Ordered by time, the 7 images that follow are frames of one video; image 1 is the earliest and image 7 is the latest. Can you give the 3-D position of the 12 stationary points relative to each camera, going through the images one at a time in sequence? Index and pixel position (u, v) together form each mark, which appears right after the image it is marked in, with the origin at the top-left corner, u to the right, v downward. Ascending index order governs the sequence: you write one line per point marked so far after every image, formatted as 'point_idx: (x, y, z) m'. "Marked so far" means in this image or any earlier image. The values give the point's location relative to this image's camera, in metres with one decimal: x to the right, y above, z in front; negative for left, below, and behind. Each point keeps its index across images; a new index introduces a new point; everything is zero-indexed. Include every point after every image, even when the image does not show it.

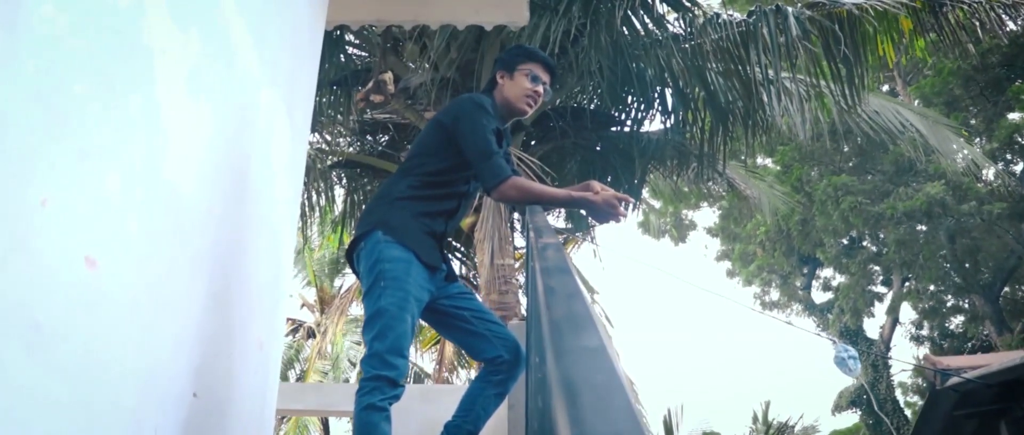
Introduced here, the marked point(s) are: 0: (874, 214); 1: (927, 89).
0: (+5.2, 0.0, +14.9) m
1: (+5.8, +1.8, +14.6) m
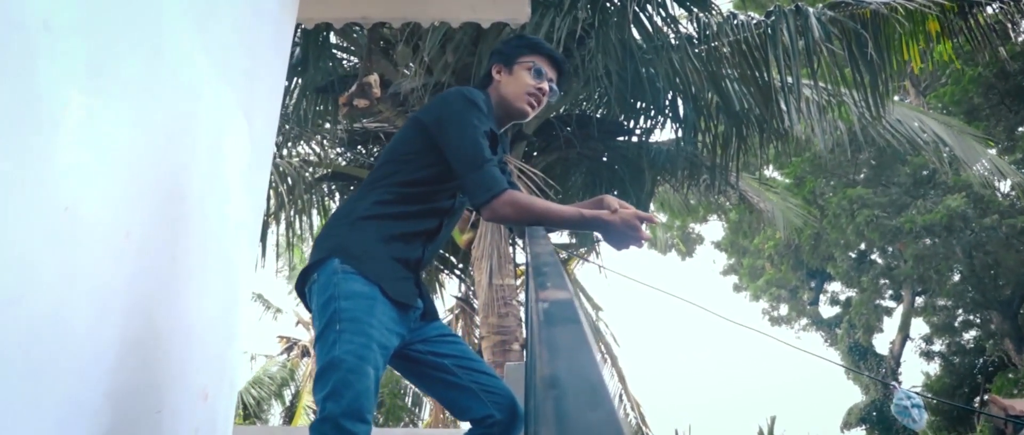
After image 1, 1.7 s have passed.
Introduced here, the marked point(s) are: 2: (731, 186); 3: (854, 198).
0: (+5.3, -0.2, +14.4) m
1: (+5.9, +1.6, +14.1) m
2: (+2.1, +0.3, +9.9) m
3: (+4.8, +0.3, +14.6) m
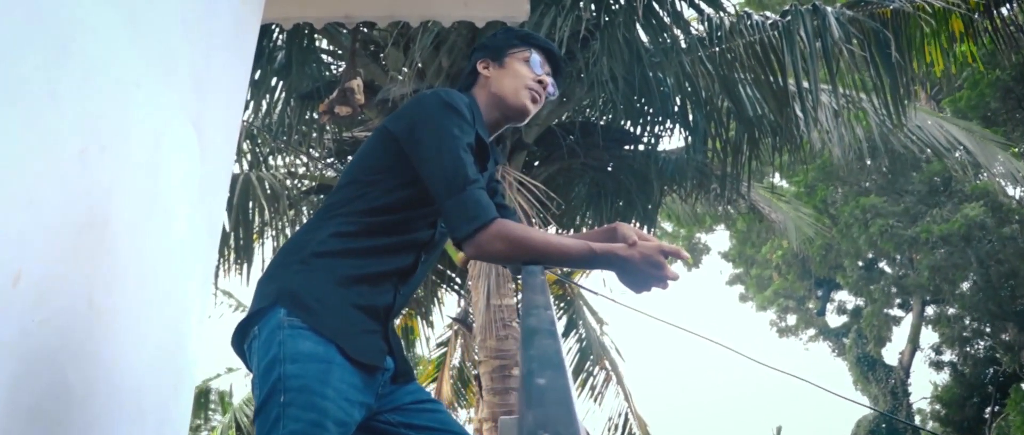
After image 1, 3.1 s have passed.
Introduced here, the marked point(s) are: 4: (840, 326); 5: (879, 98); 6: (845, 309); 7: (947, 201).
0: (+5.3, -0.3, +13.9) m
1: (+5.9, +1.5, +13.6) m
2: (+2.1, +0.2, +9.4) m
3: (+4.8, +0.1, +14.1) m
4: (+5.6, -1.8, +18.0) m
5: (+2.6, +0.9, +7.5) m
6: (+5.7, -1.5, +18.0) m
7: (+5.9, +0.2, +14.1) m
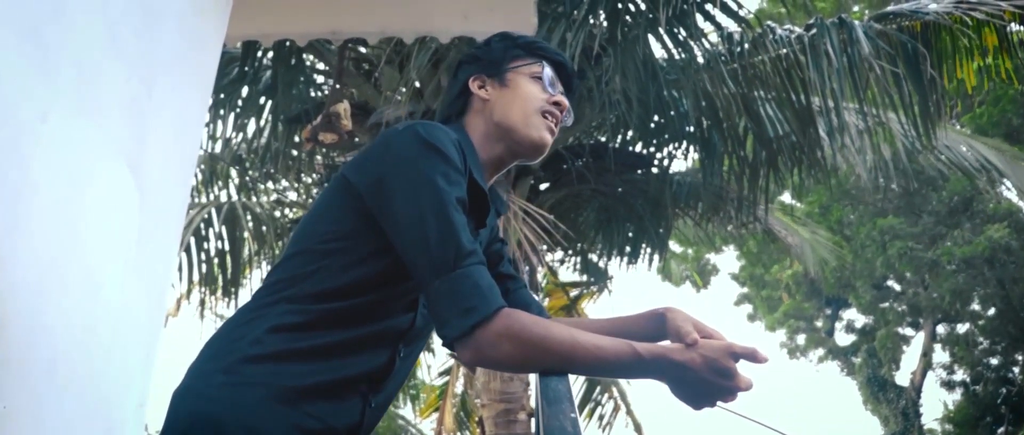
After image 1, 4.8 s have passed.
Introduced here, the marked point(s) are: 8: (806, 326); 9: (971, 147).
0: (+5.3, -0.5, +13.4) m
1: (+5.9, +1.2, +13.2) m
2: (+2.1, 0.0, +8.9) m
3: (+4.9, -0.1, +13.6) m
4: (+5.6, -2.2, +17.5) m
5: (+2.7, +0.7, +7.0) m
6: (+5.7, -1.9, +17.4) m
7: (+5.9, -0.1, +13.6) m
8: (+5.0, -1.9, +17.9) m
9: (+3.7, +0.6, +8.4) m
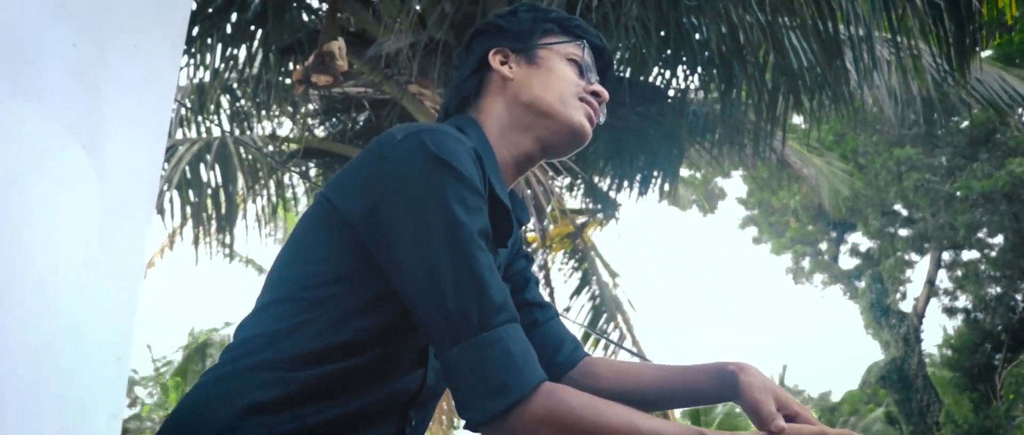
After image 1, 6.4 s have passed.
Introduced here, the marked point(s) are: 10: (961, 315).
0: (+5.4, +0.3, +13.1) m
1: (+6.0, +2.1, +12.7) m
2: (+2.2, +0.5, +8.6) m
3: (+4.9, +0.8, +13.3) m
4: (+5.7, -1.0, +17.2) m
5: (+2.7, +1.1, +6.6) m
6: (+5.8, -0.6, +17.2) m
7: (+6.0, +0.8, +13.2) m
8: (+5.1, -0.6, +17.7) m
9: (+3.7, +1.0, +8.0) m
10: (+6.4, -1.4, +14.9) m
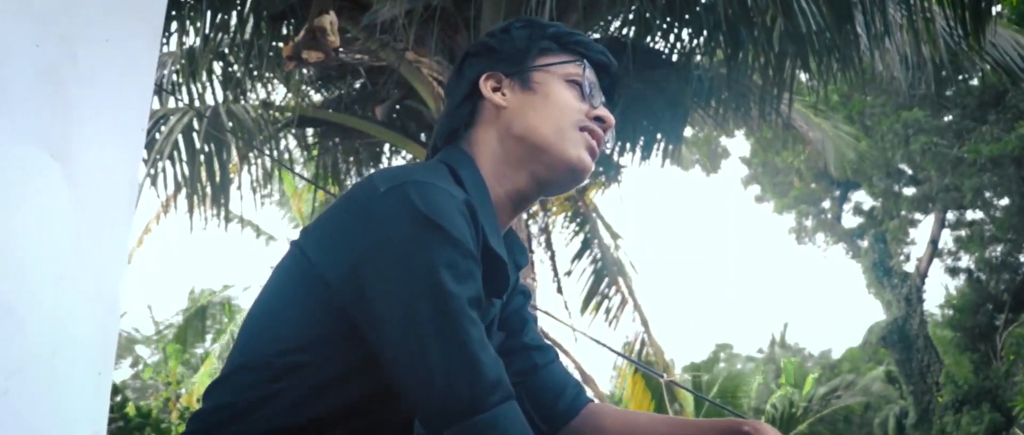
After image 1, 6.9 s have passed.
0: (+5.4, +0.8, +12.9) m
1: (+6.0, +2.5, +12.4) m
2: (+2.2, +0.8, +8.4) m
3: (+4.9, +1.2, +13.1) m
4: (+5.7, -0.3, +17.1) m
5: (+2.7, +1.2, +6.4) m
6: (+5.8, 0.0, +17.1) m
7: (+6.0, +1.3, +13.0) m
8: (+5.1, +0.1, +17.5) m
9: (+3.8, +1.3, +7.8) m
10: (+6.4, -0.8, +14.7) m
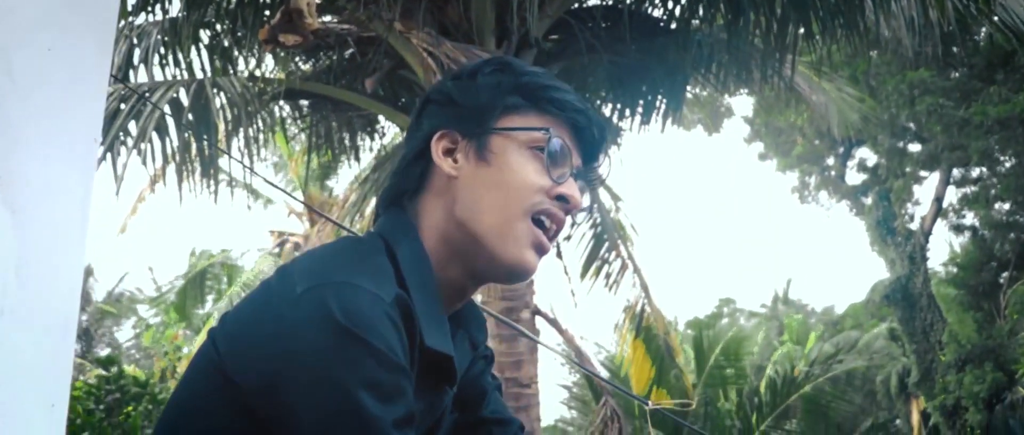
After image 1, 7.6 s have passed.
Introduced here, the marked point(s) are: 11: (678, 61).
0: (+5.4, +1.2, +12.7) m
1: (+6.0, +3.0, +12.1) m
2: (+2.1, +1.1, +8.2) m
3: (+4.9, +1.7, +12.9) m
4: (+5.7, +0.3, +16.9) m
5: (+2.7, +1.4, +6.2) m
6: (+5.8, +0.6, +16.9) m
7: (+6.0, +1.8, +12.8) m
8: (+5.1, +0.7, +17.3) m
9: (+3.7, +1.5, +7.5) m
10: (+6.4, -0.3, +14.6) m
11: (+1.0, +1.0, +6.6) m
